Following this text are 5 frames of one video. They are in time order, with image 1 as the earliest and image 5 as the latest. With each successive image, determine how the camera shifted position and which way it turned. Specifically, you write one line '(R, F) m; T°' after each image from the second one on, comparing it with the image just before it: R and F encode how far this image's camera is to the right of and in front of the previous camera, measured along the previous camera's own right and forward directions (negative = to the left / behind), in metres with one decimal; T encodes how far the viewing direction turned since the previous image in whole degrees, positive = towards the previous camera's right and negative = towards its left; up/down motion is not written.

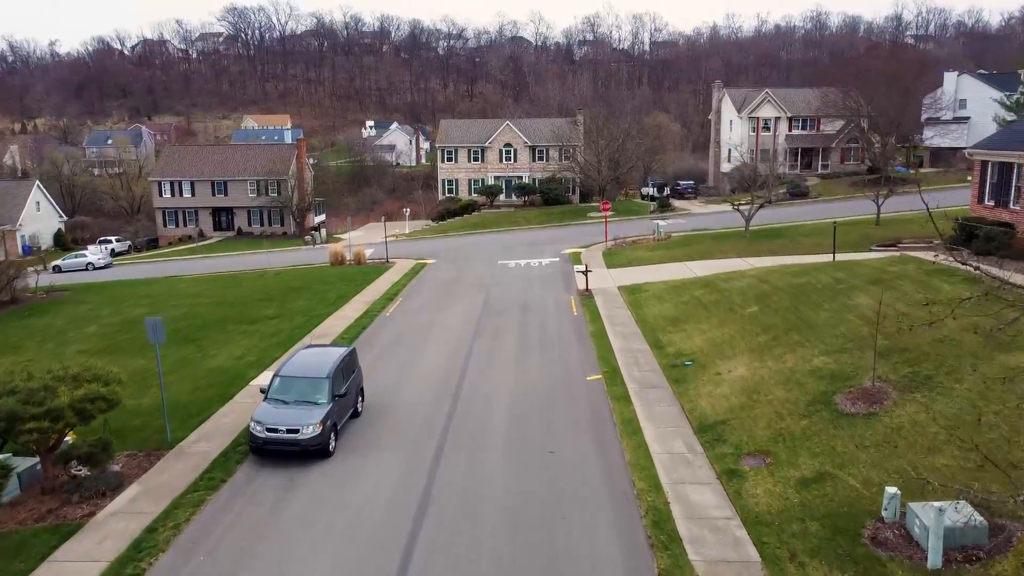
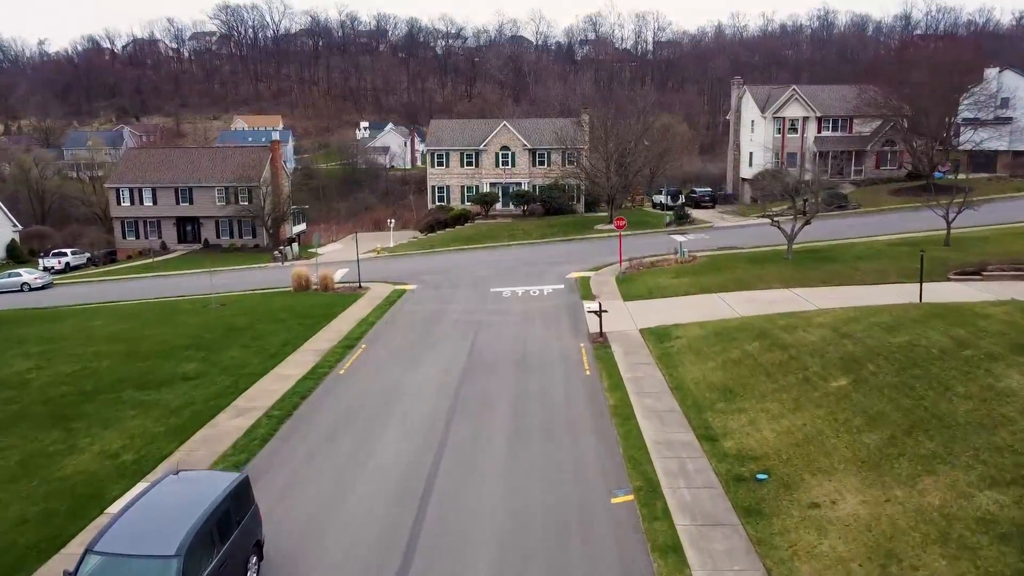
(+0.2, +5.6) m; 0°
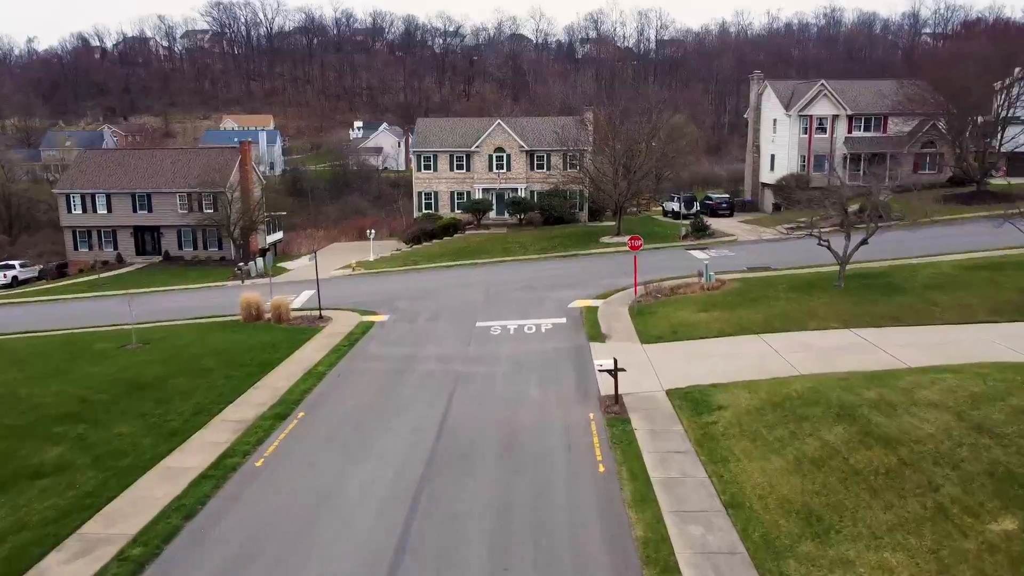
(+0.3, +5.1) m; 0°
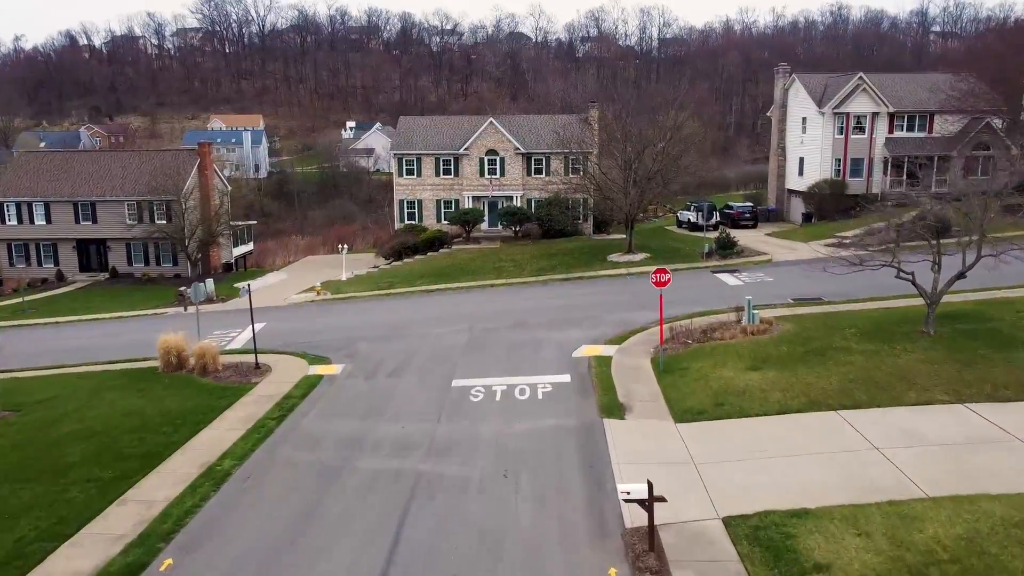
(+0.3, +5.4) m; 0°
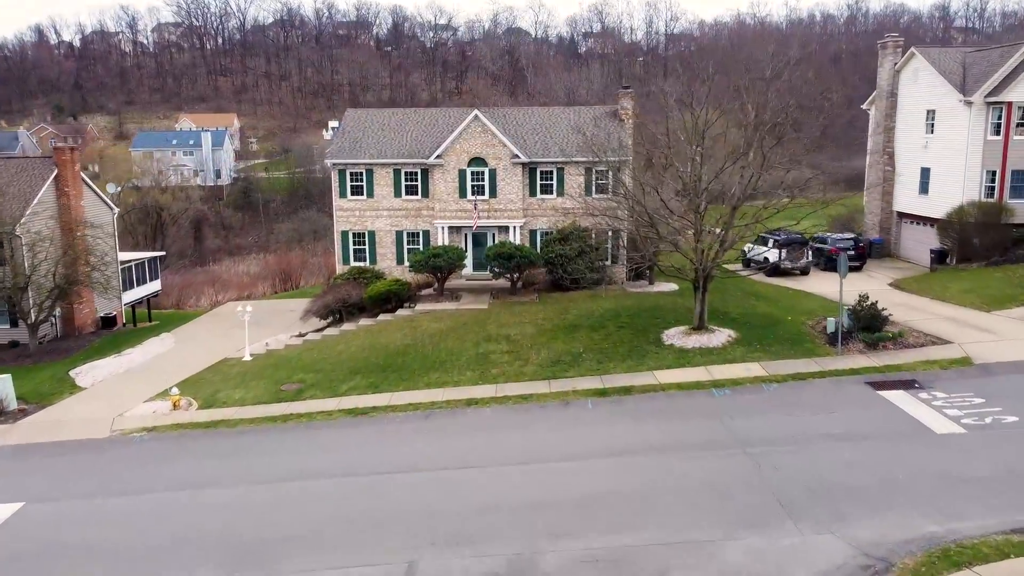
(+0.1, +12.8) m; 0°
